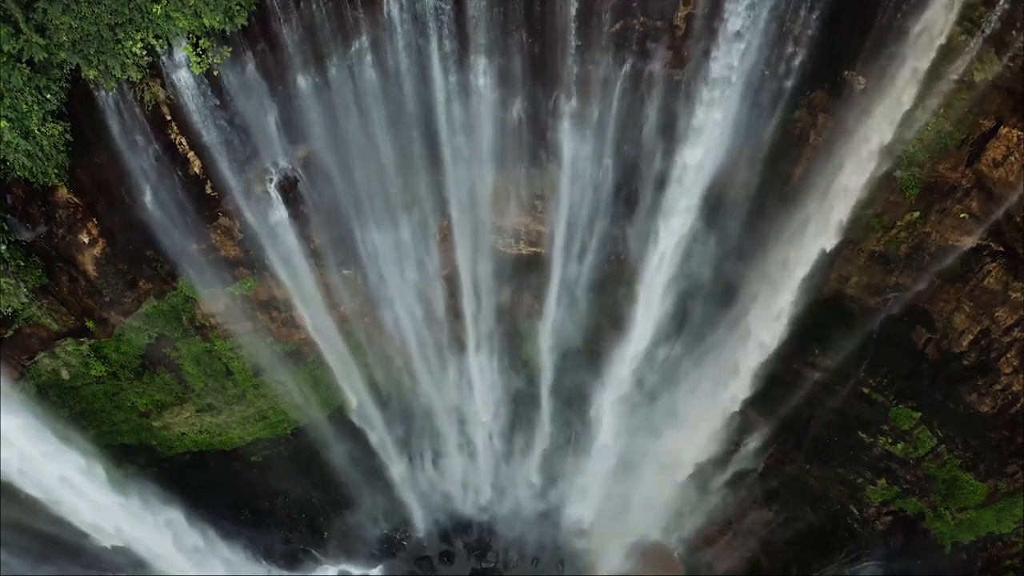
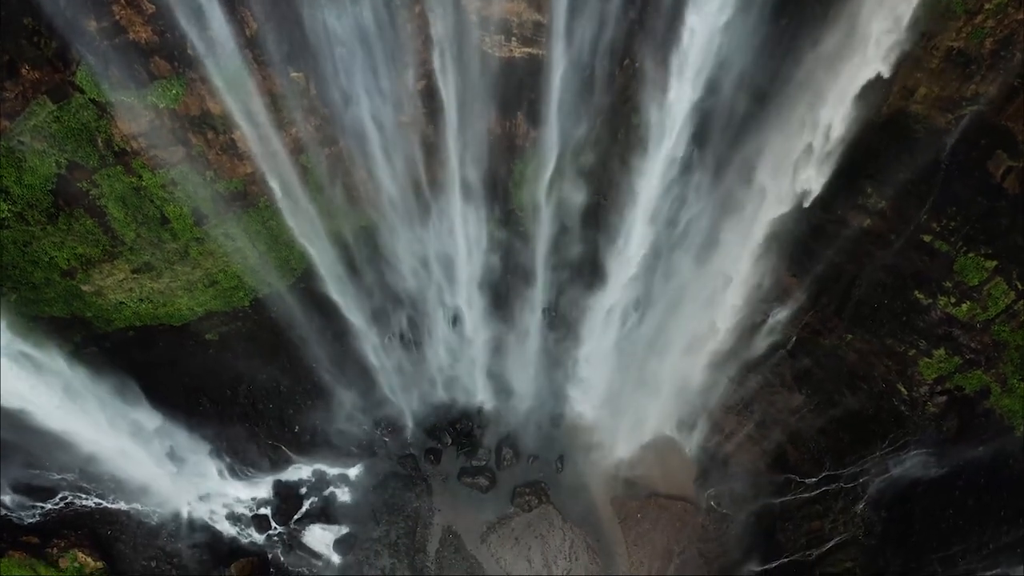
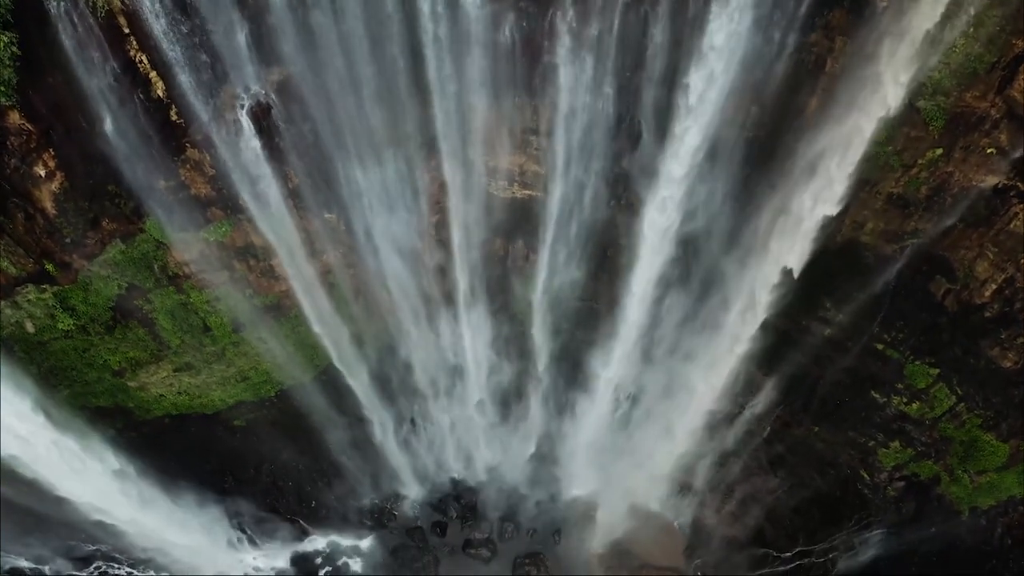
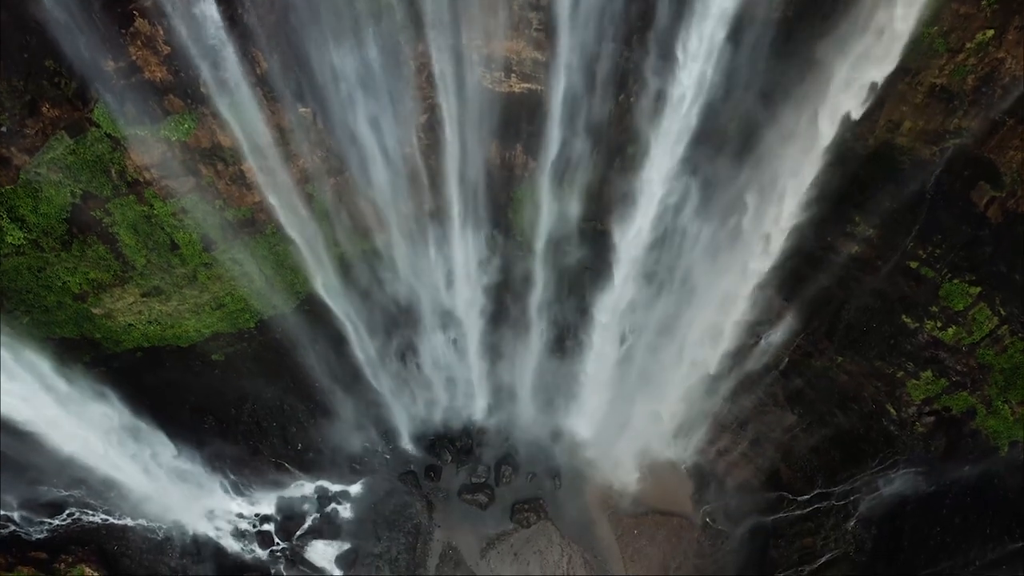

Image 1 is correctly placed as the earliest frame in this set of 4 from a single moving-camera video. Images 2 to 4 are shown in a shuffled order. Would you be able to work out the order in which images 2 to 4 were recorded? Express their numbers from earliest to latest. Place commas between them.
3, 4, 2
